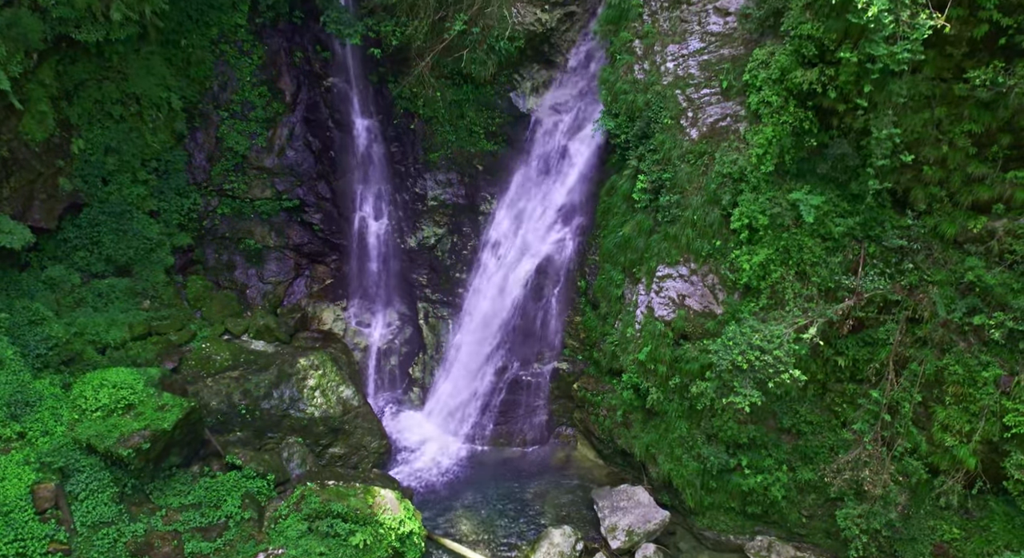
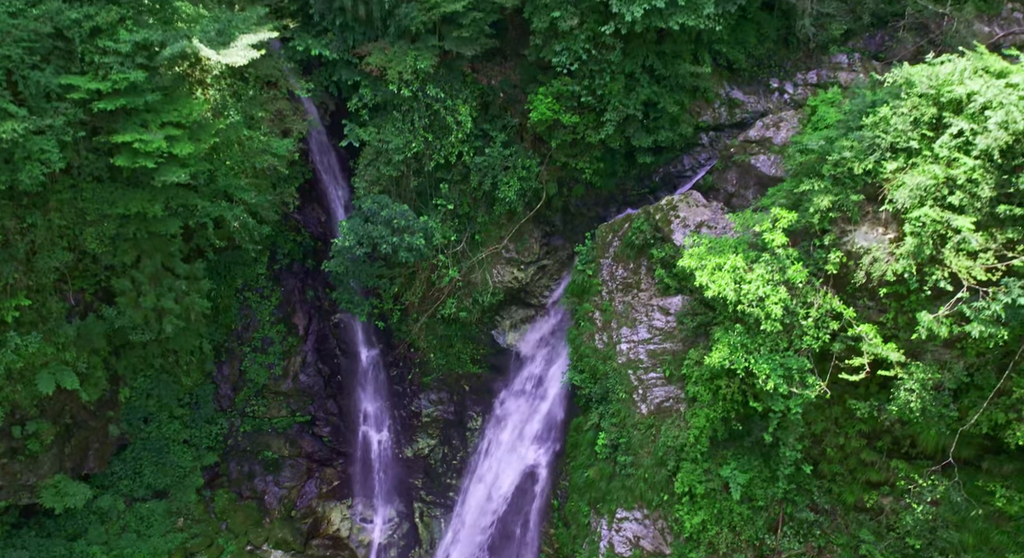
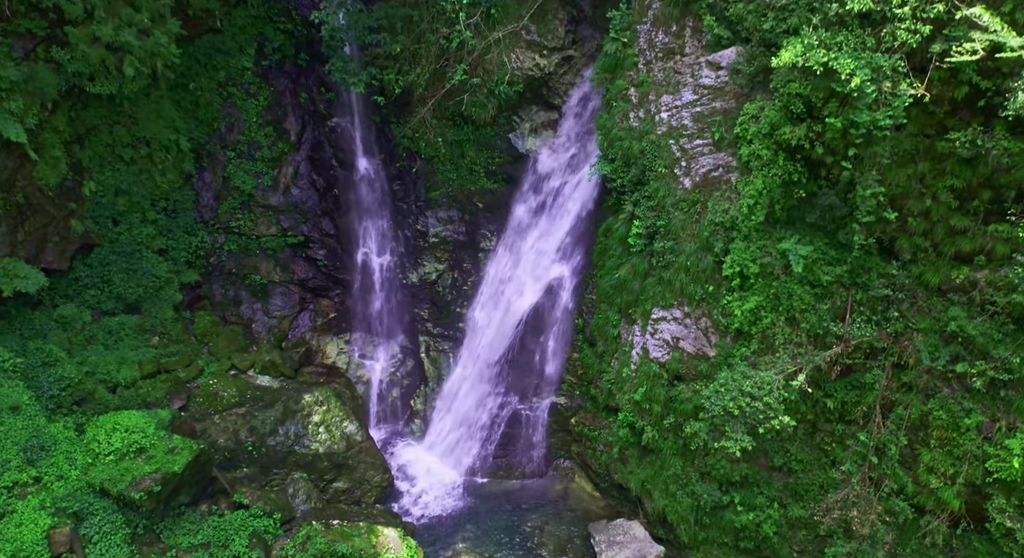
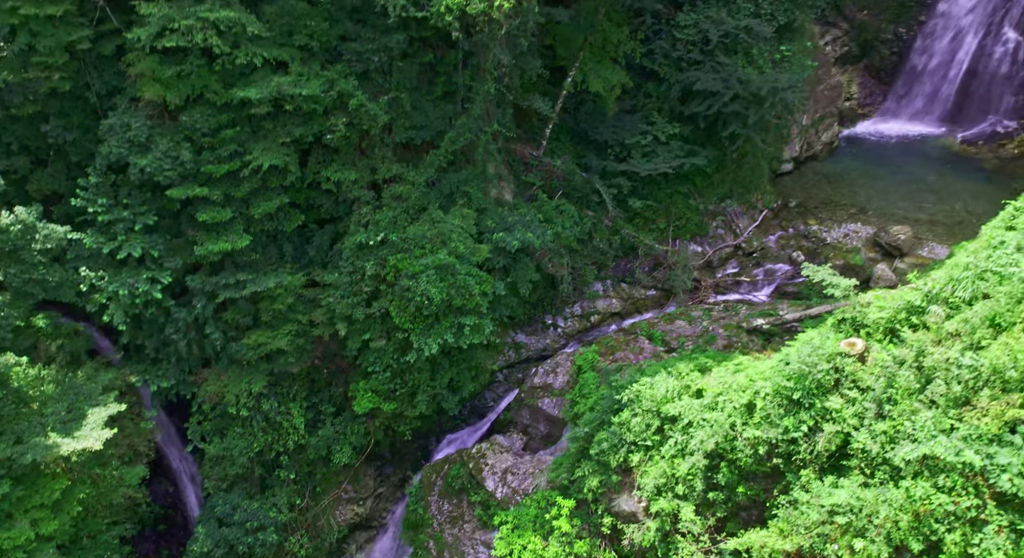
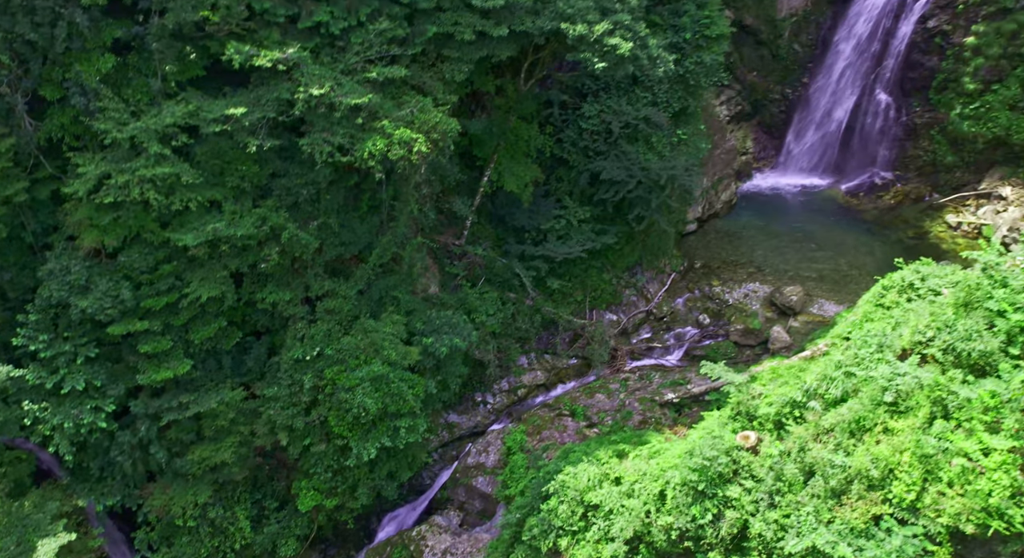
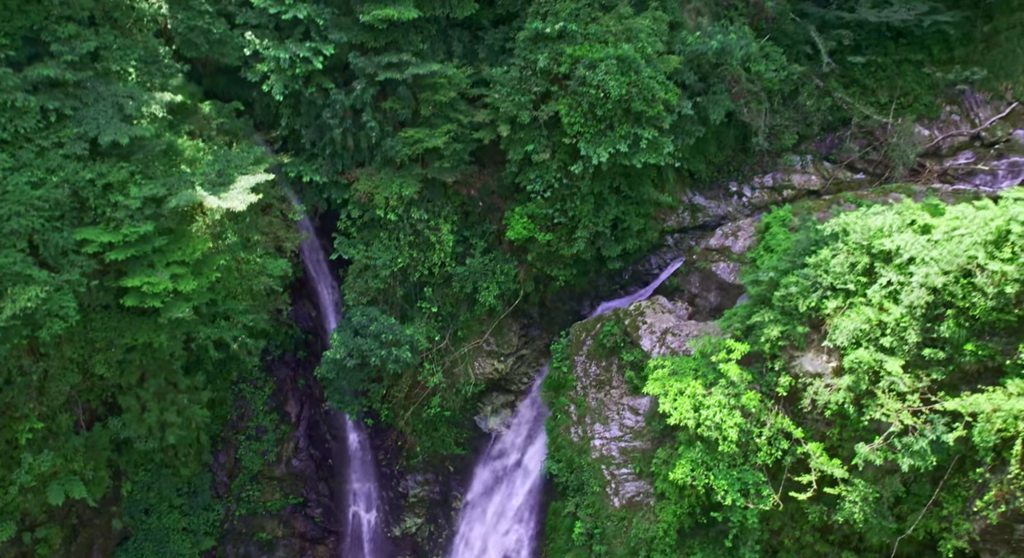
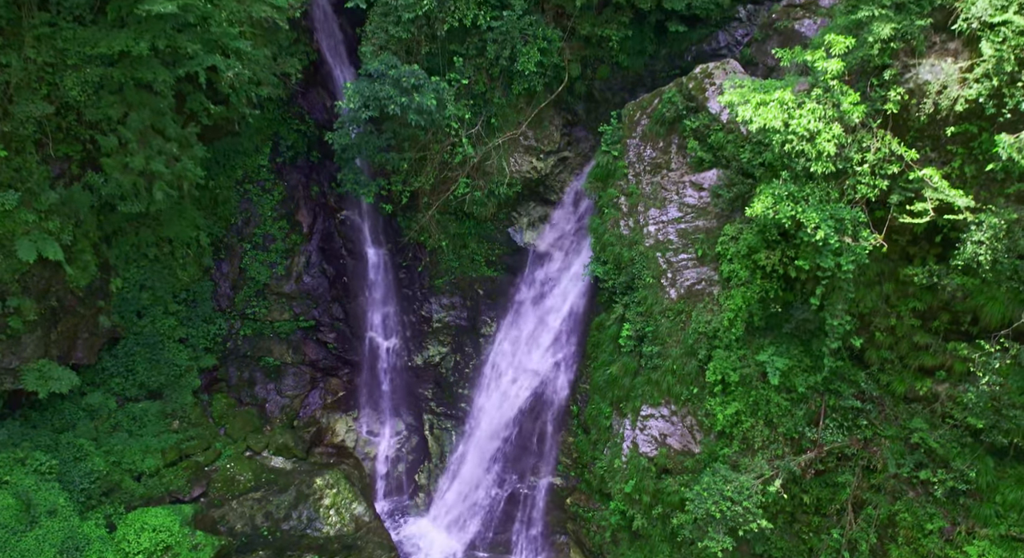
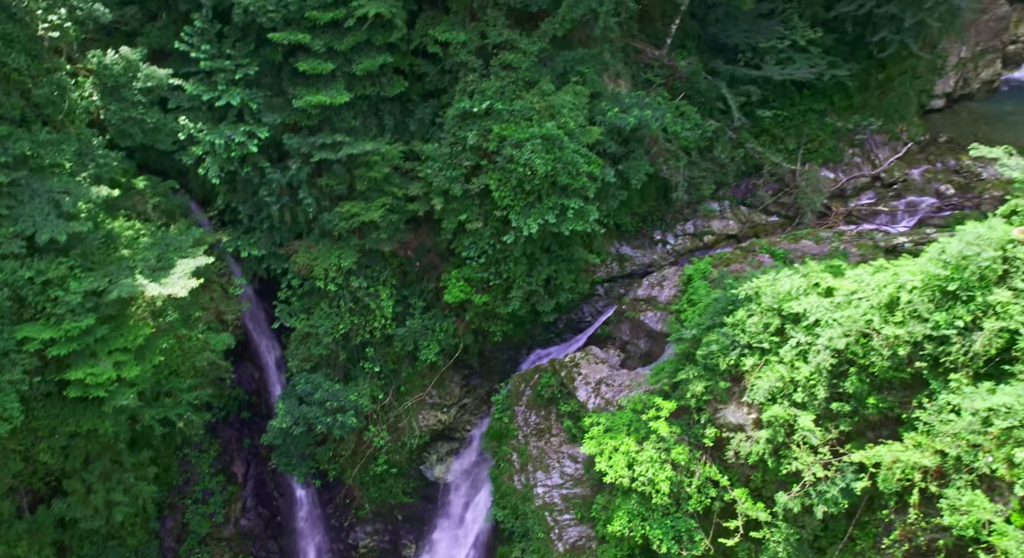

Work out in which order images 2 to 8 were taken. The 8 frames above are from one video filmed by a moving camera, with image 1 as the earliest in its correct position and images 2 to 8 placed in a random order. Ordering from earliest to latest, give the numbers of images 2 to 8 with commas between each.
3, 7, 2, 6, 8, 4, 5
